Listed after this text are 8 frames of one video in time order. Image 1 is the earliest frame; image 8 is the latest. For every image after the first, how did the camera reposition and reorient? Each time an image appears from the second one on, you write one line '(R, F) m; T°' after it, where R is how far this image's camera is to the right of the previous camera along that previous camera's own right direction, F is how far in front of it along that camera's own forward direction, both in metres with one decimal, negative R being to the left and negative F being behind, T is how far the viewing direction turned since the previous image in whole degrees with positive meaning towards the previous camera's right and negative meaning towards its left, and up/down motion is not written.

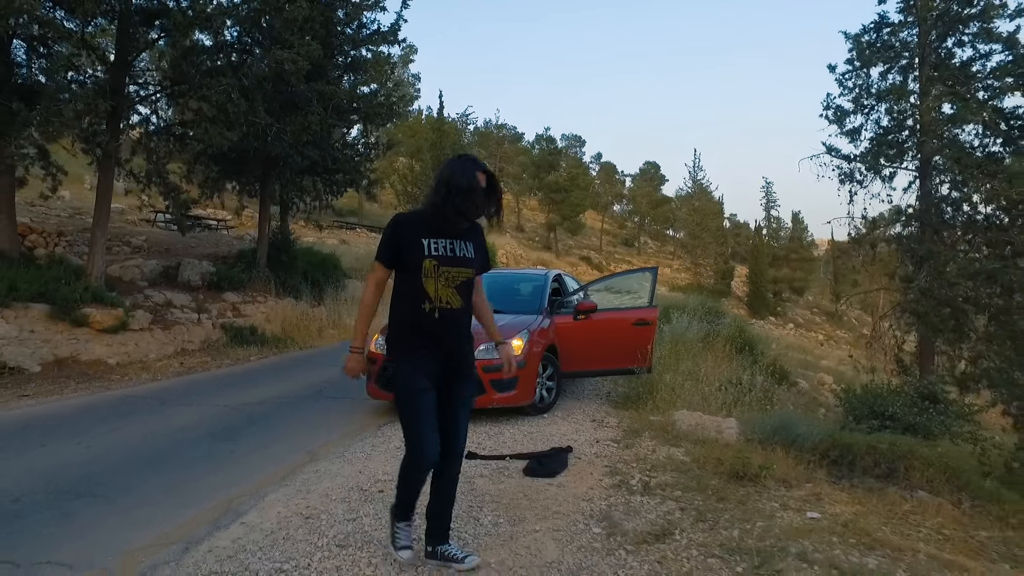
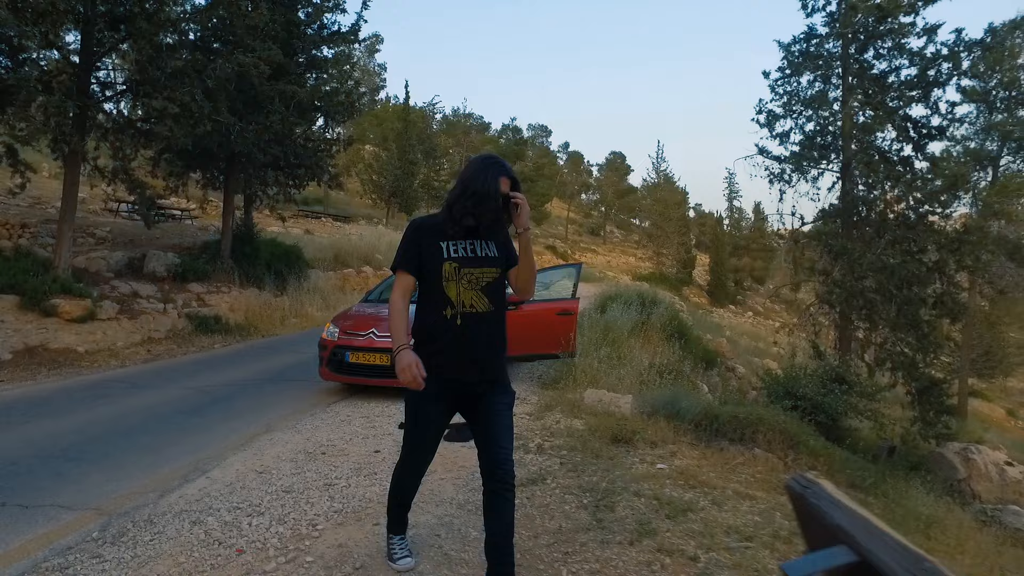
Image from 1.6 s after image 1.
(+0.4, -0.9) m; +3°
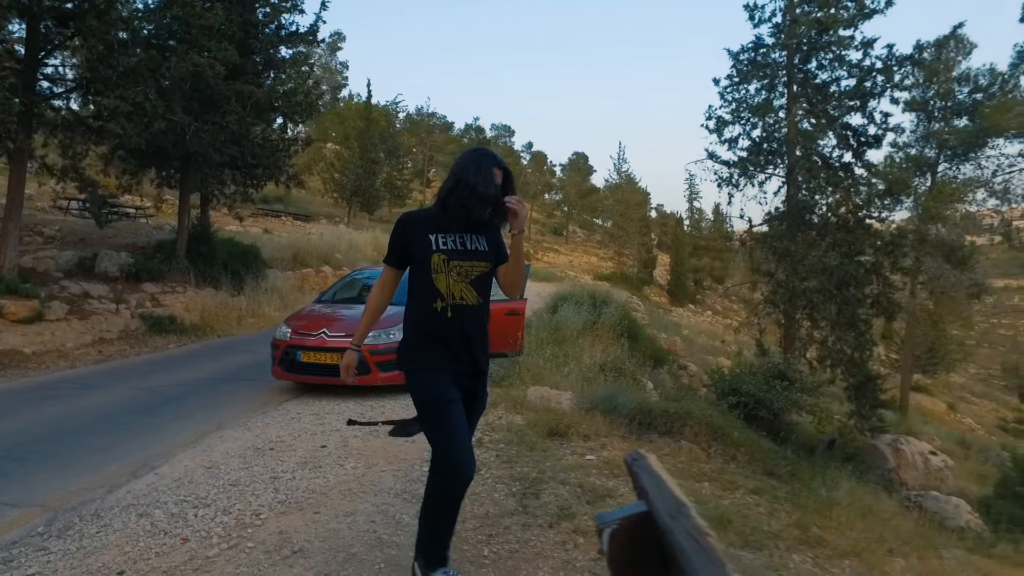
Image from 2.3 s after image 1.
(+0.2, -0.3) m; +3°
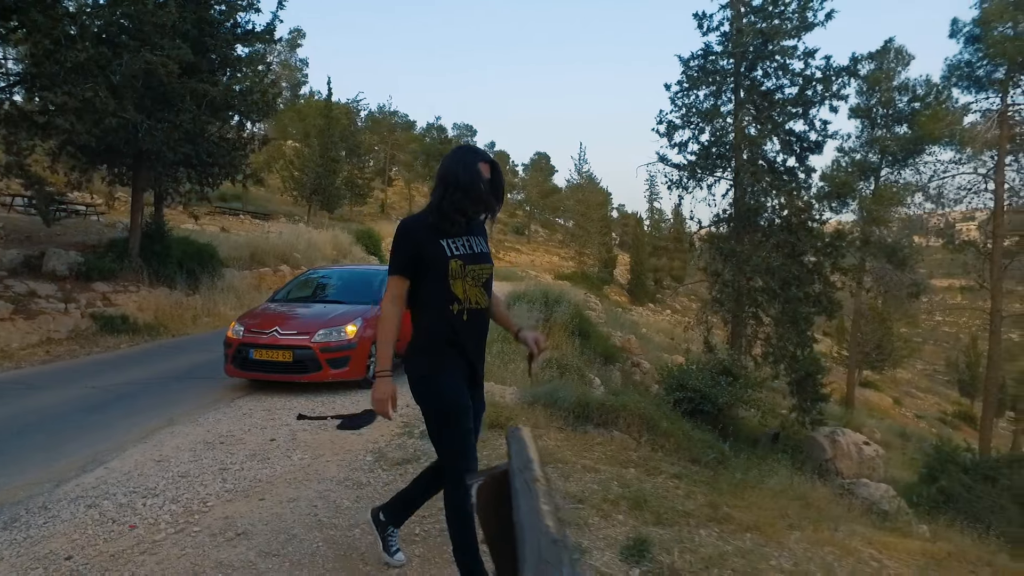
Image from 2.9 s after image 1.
(+0.2, -0.3) m; +3°
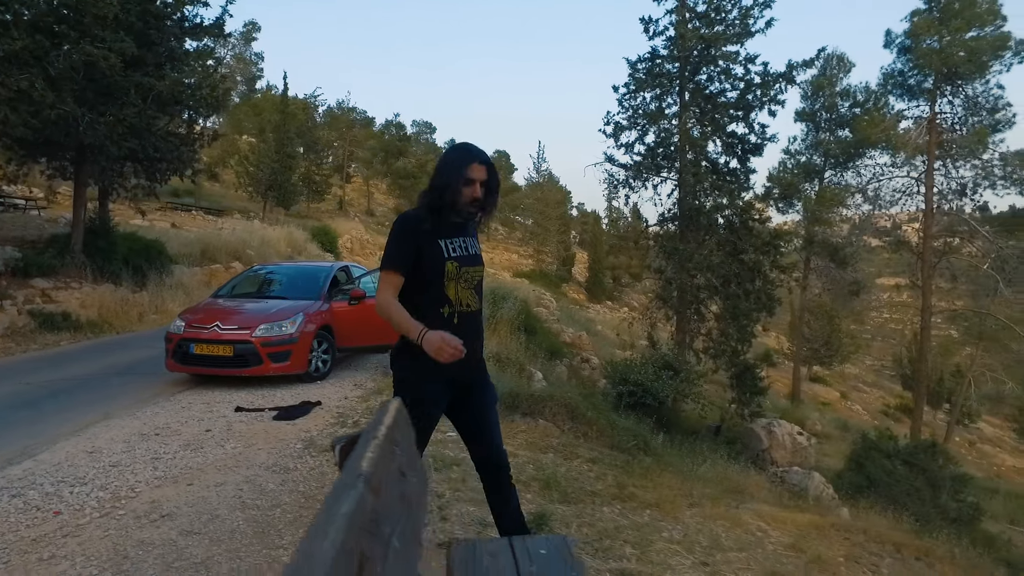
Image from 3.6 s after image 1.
(+0.3, -0.3) m; +3°
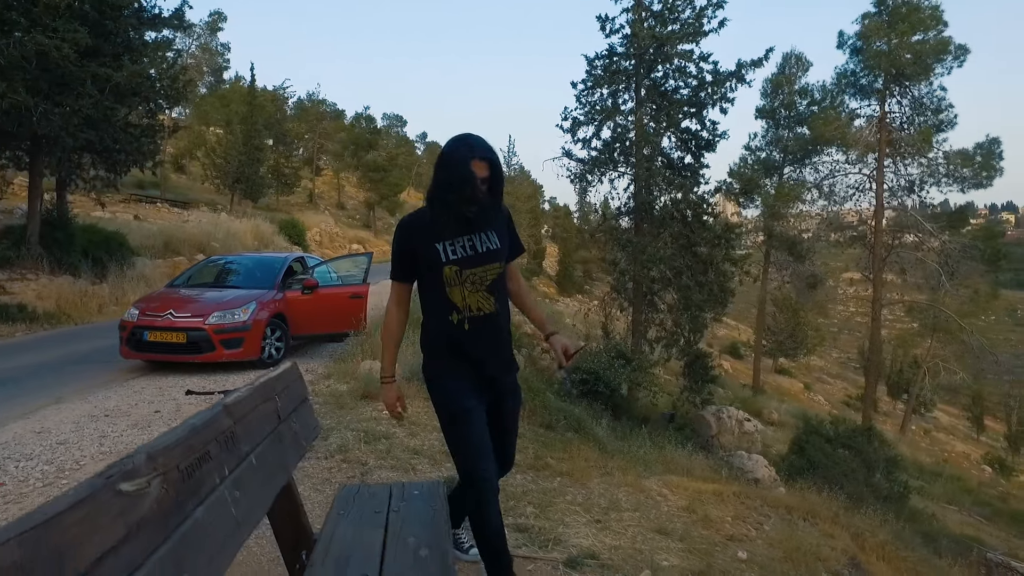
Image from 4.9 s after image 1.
(+0.4, -0.4) m; +2°
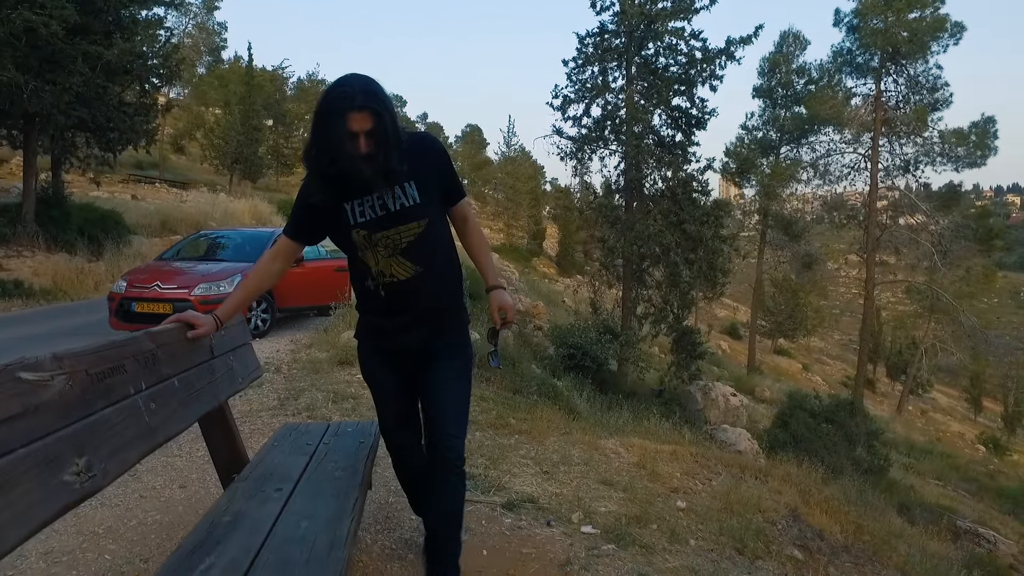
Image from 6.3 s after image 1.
(+0.3, -0.2) m; 0°
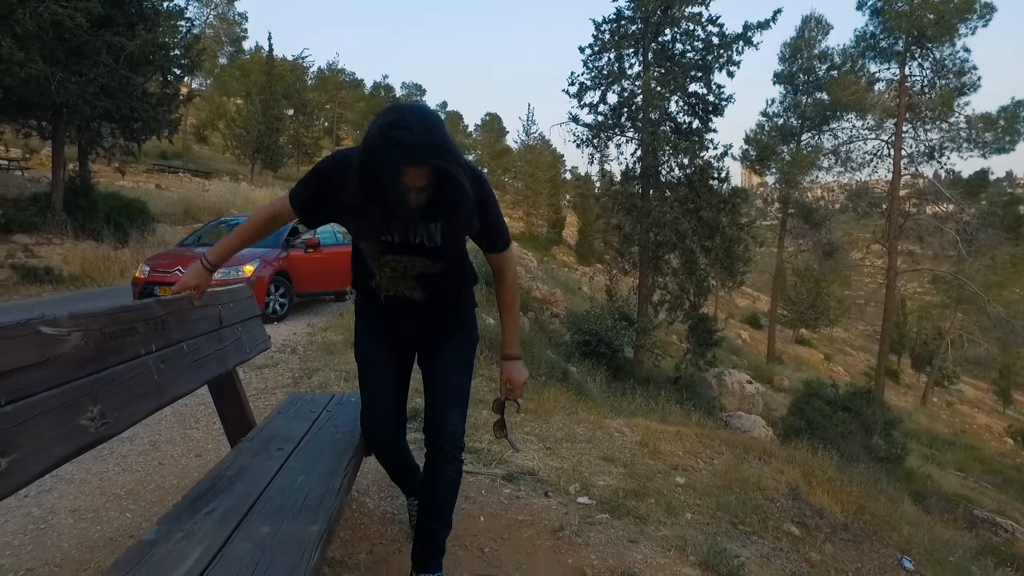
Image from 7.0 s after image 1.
(+0.1, -0.1) m; -2°
